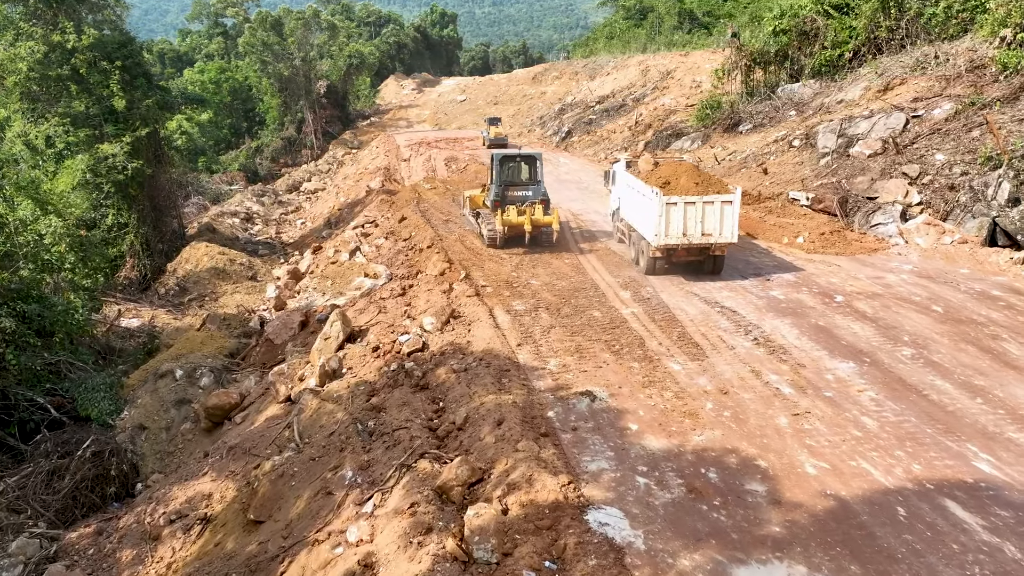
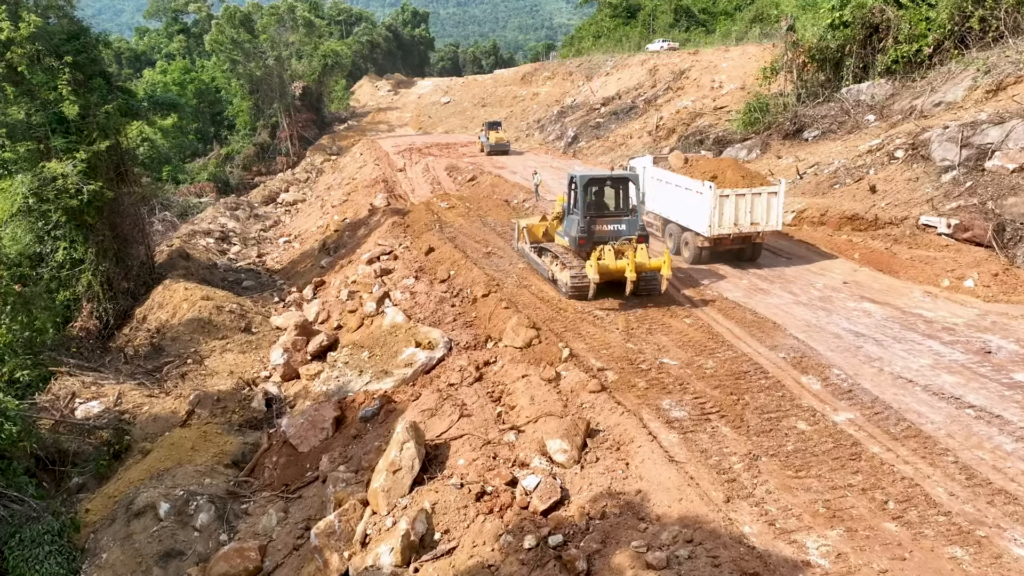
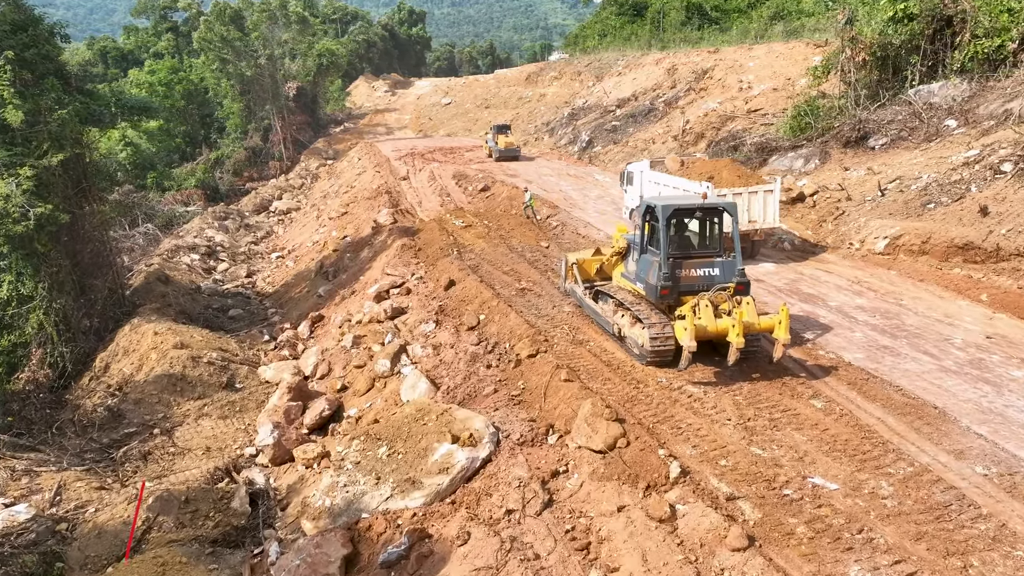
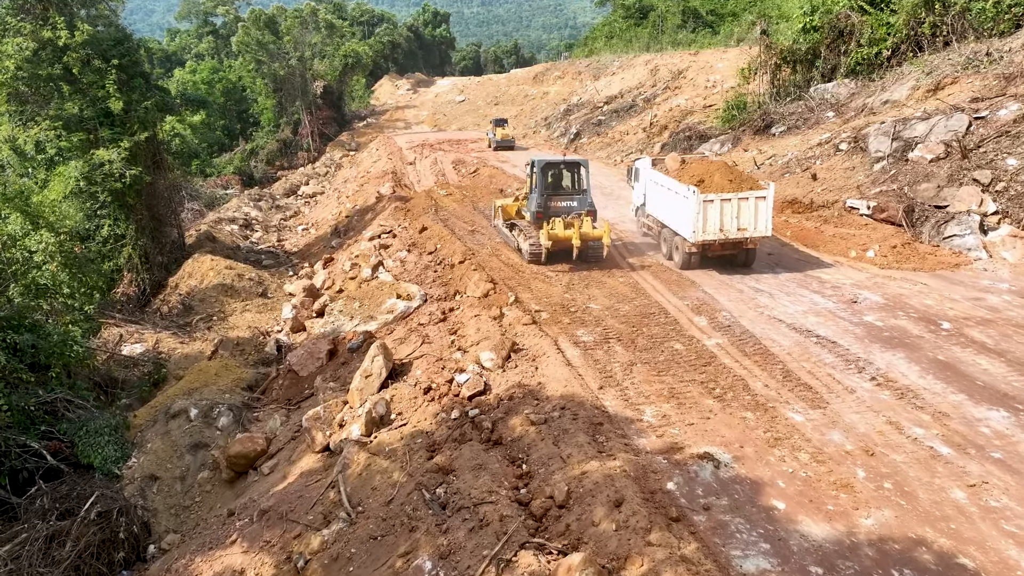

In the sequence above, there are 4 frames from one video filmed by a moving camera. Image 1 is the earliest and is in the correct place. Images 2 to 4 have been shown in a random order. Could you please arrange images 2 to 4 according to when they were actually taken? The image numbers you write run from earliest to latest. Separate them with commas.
4, 2, 3
